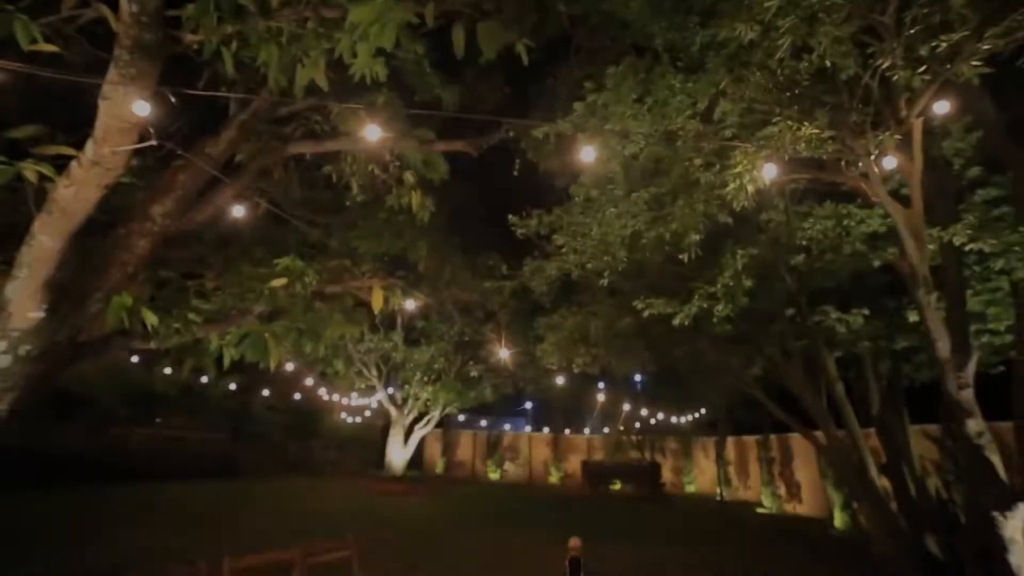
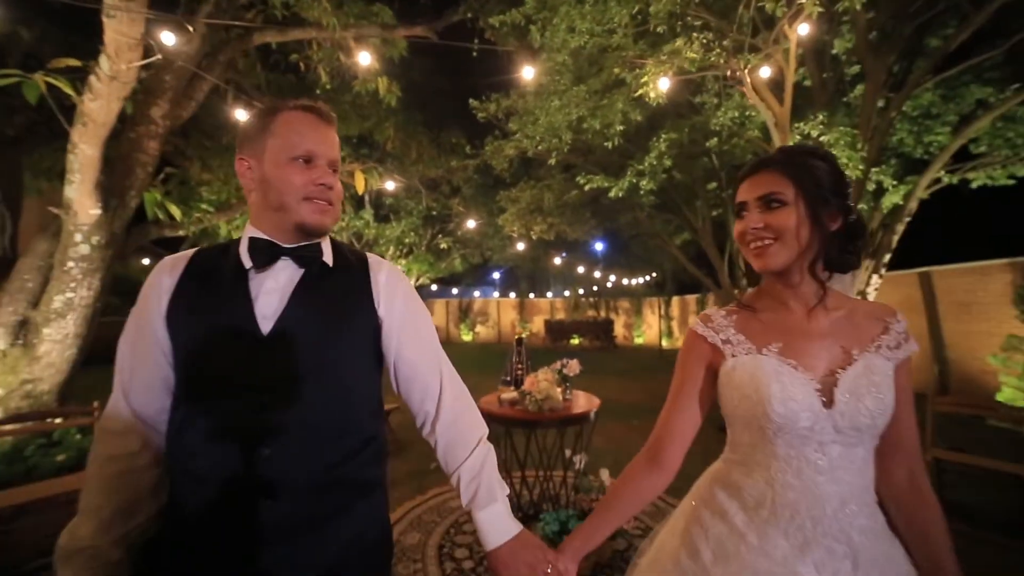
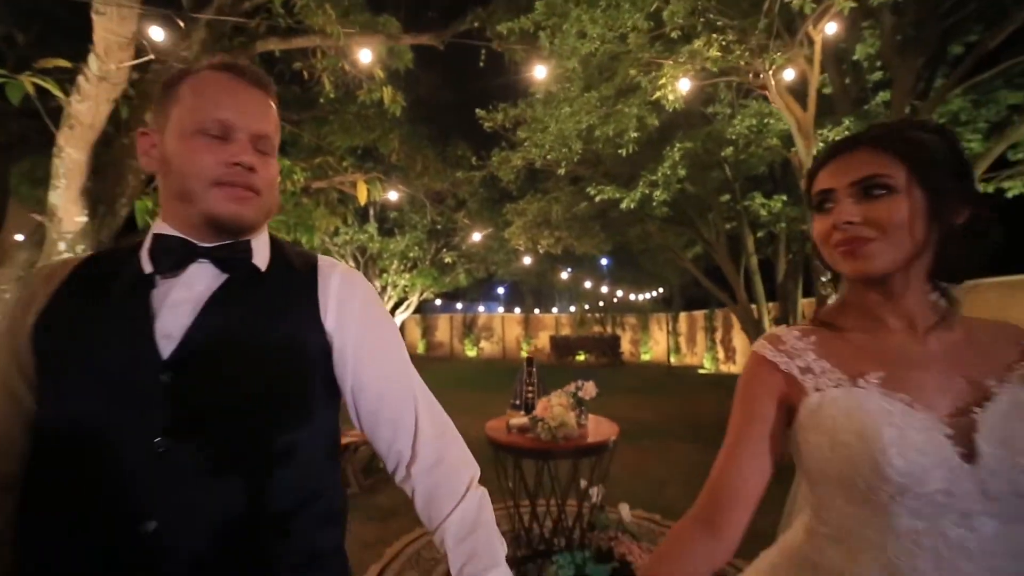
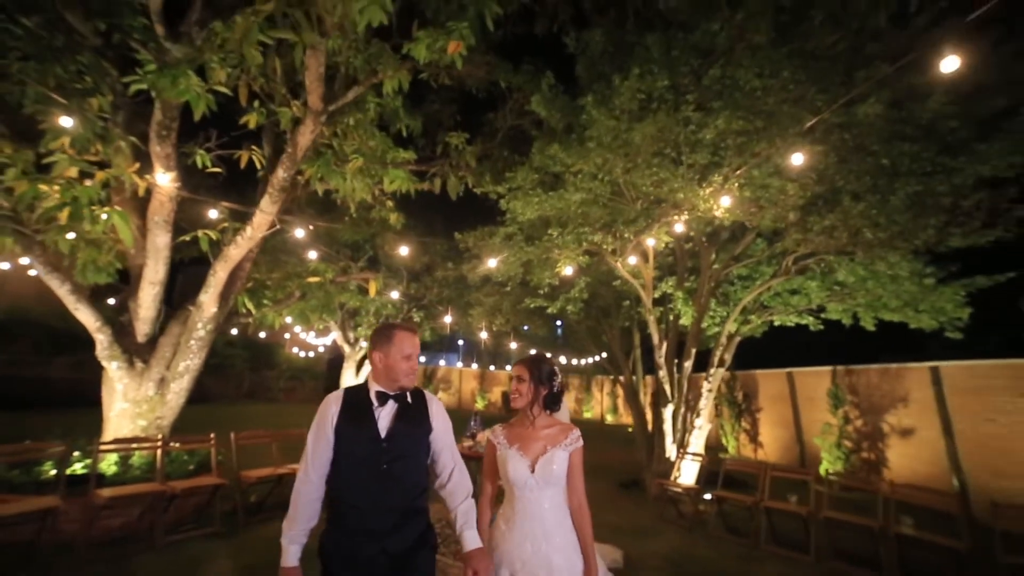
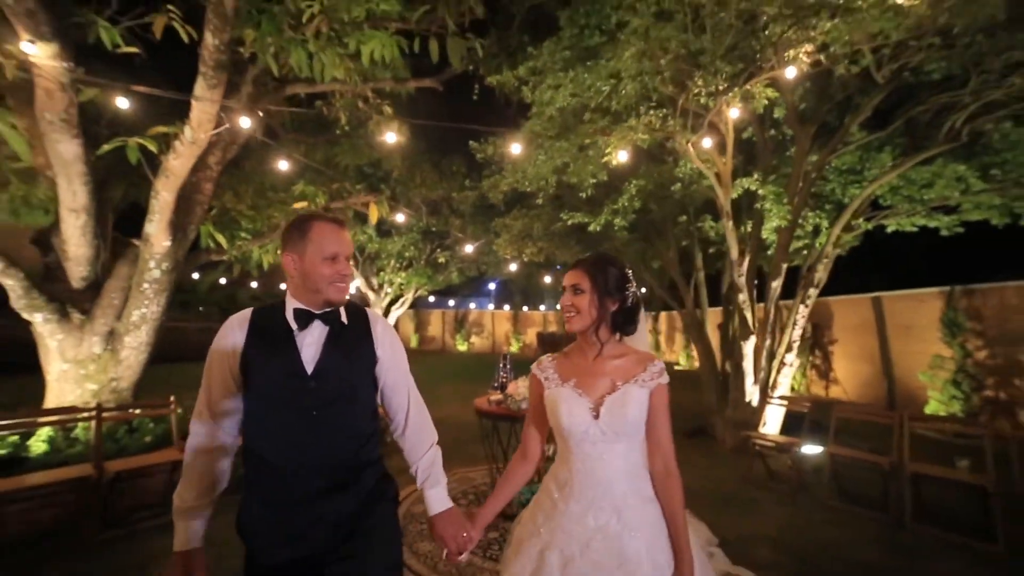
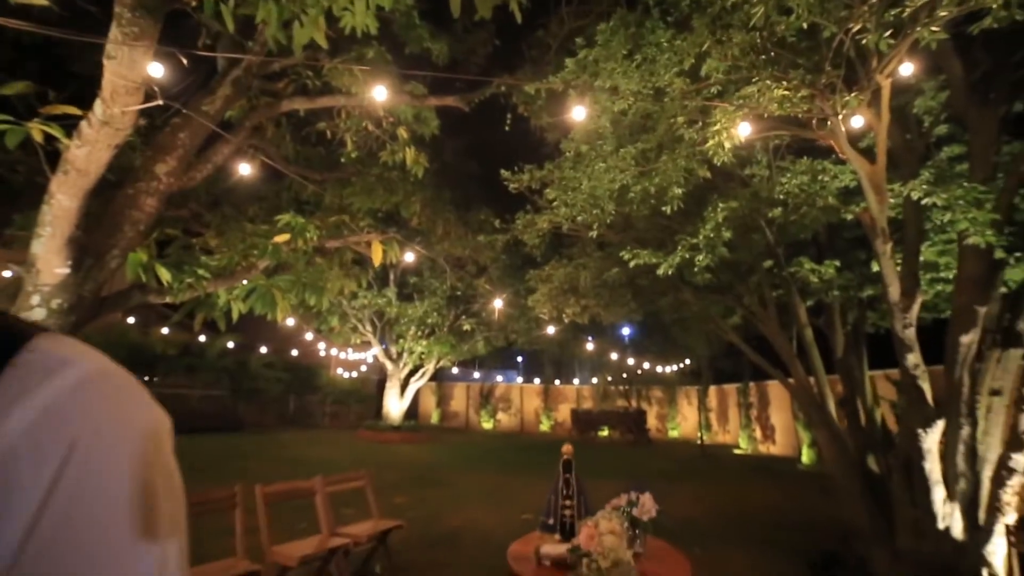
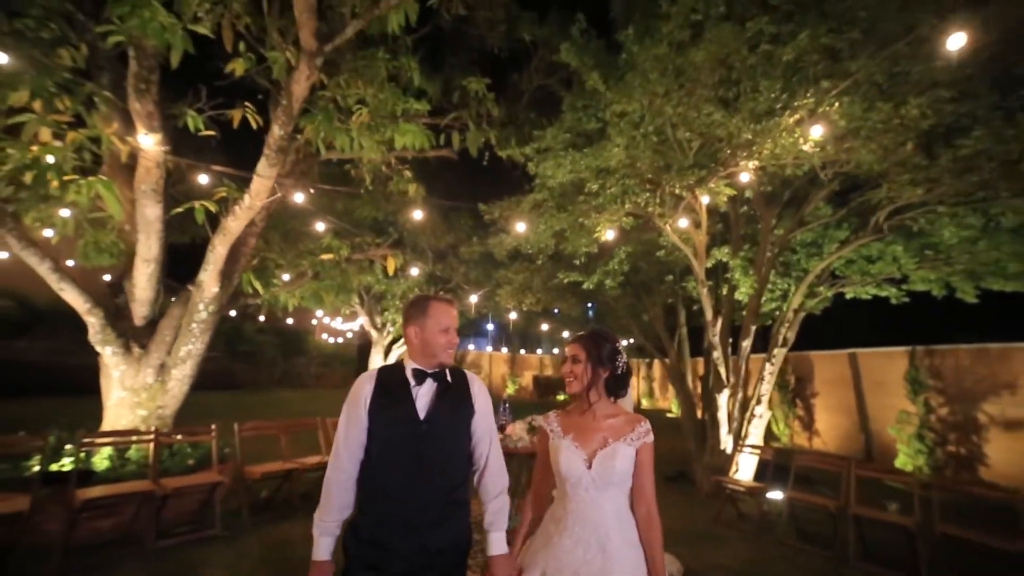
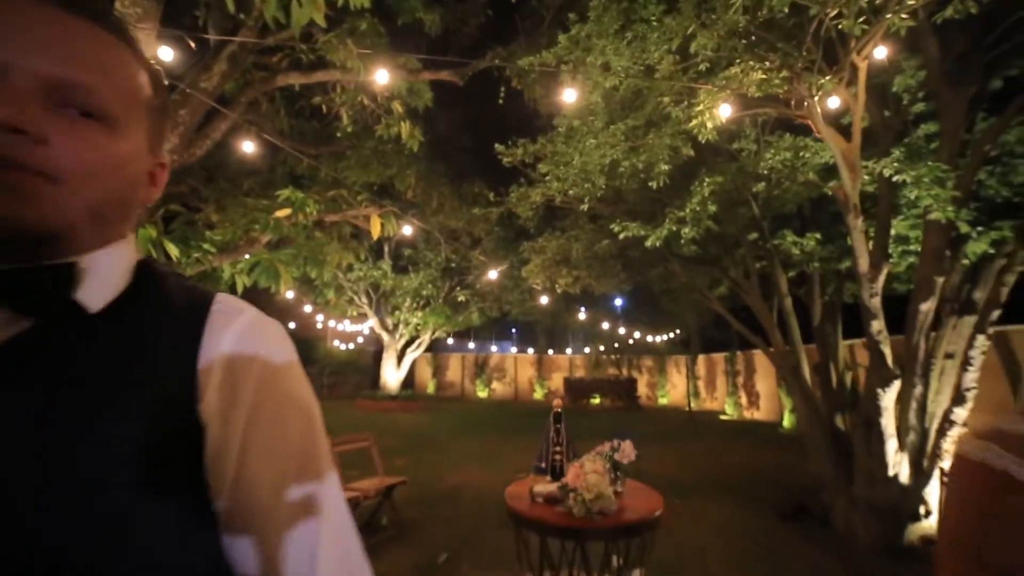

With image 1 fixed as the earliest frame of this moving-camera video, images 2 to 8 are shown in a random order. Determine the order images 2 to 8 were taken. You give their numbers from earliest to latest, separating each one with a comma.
6, 8, 3, 2, 5, 7, 4
